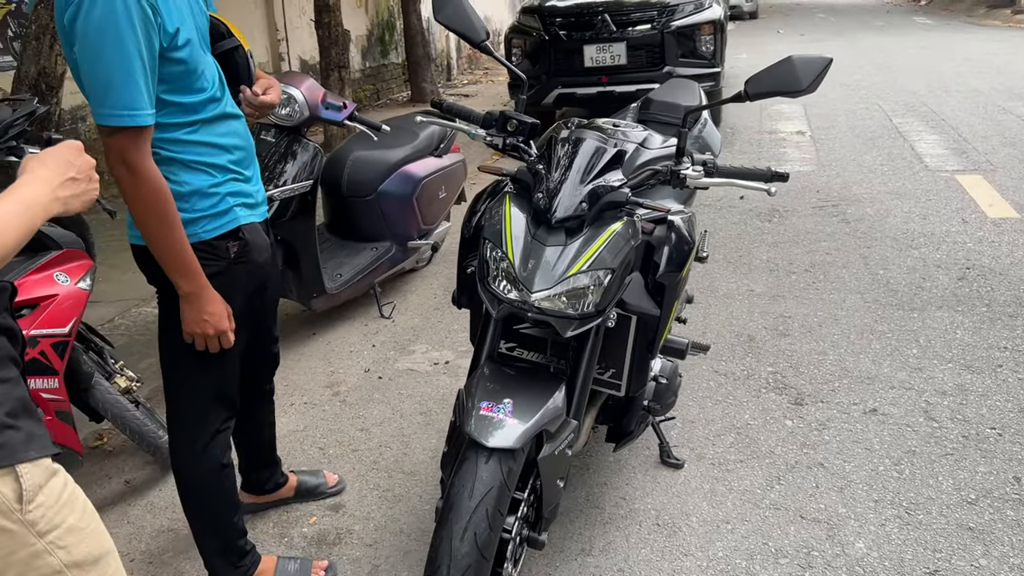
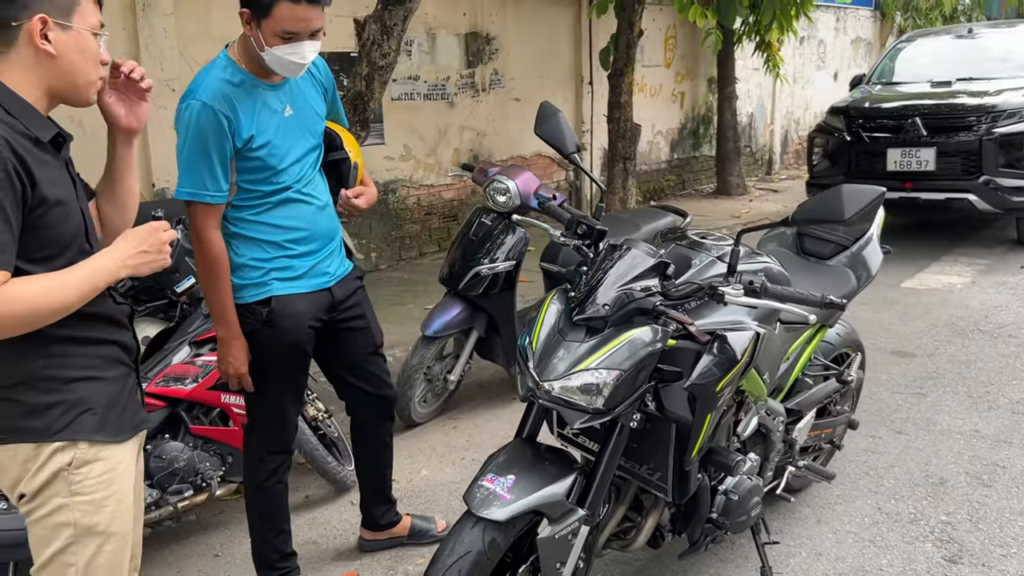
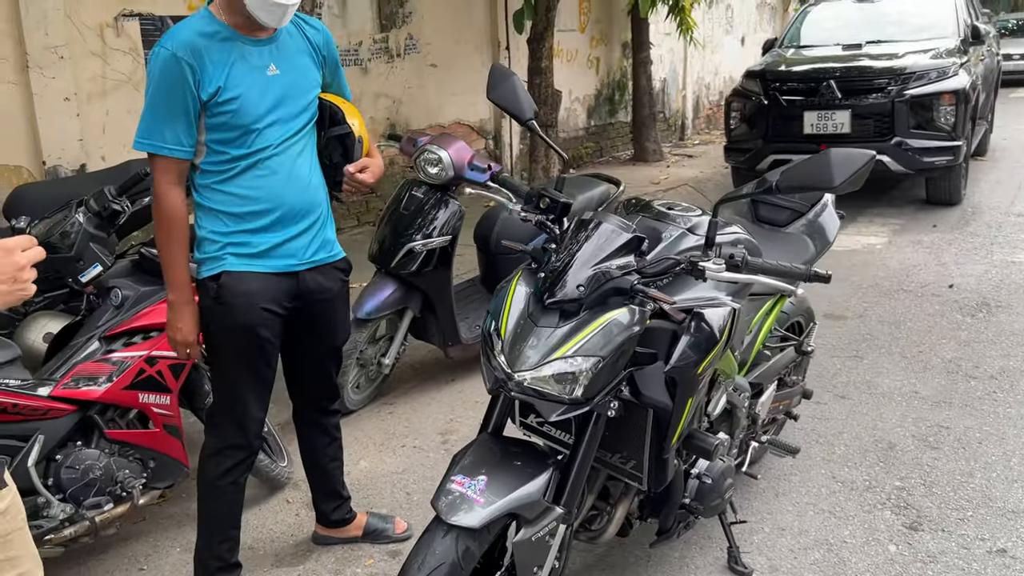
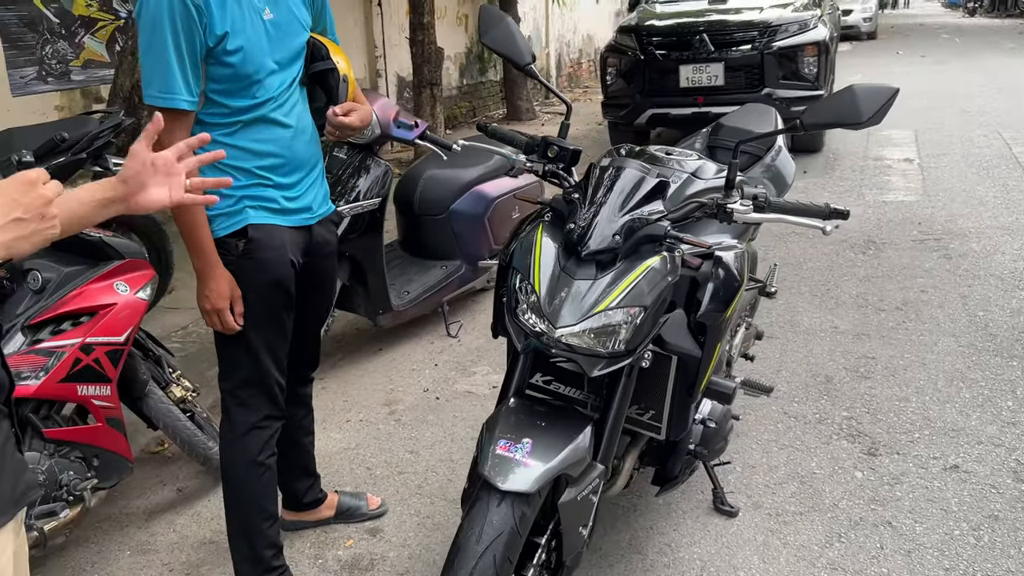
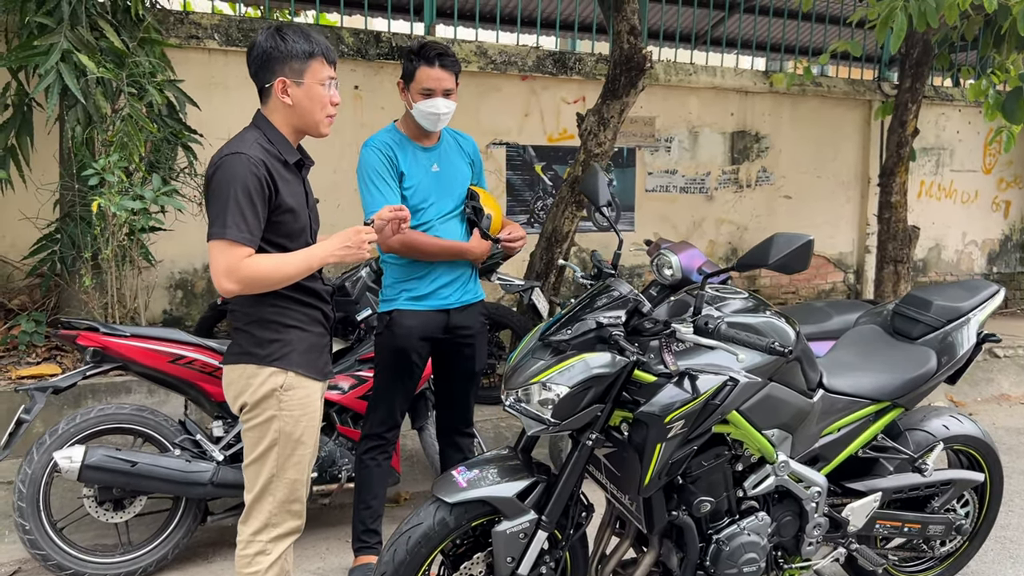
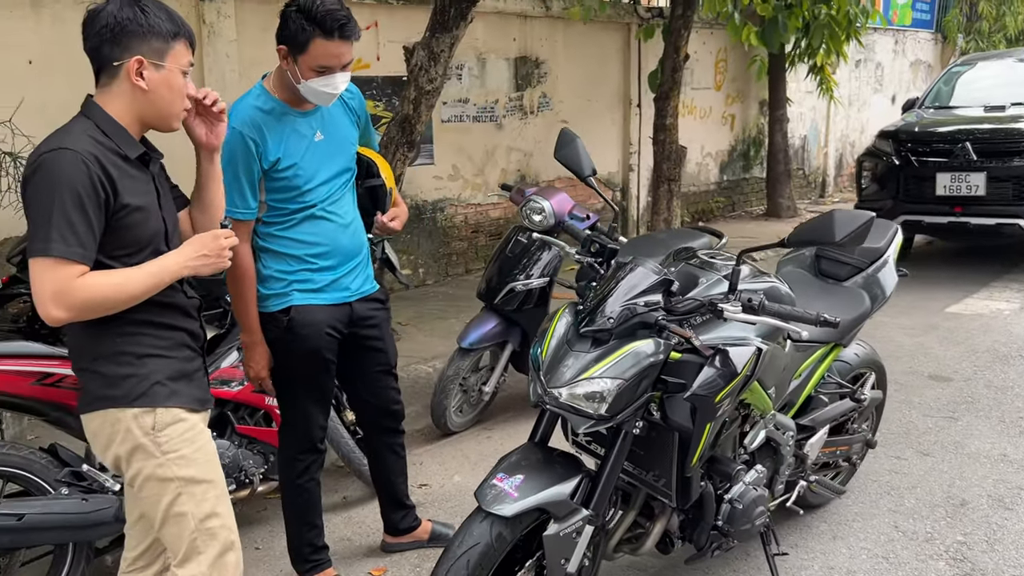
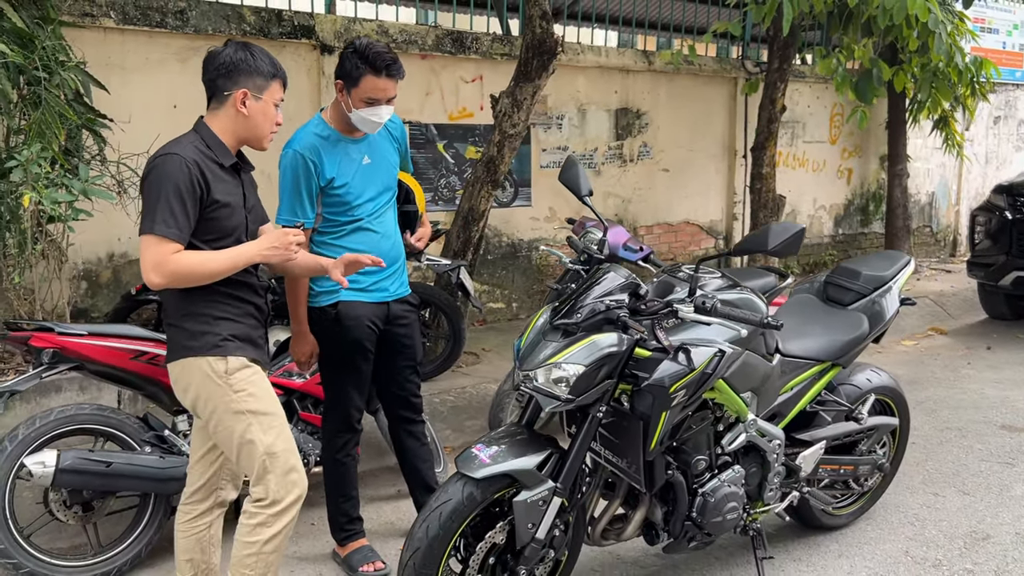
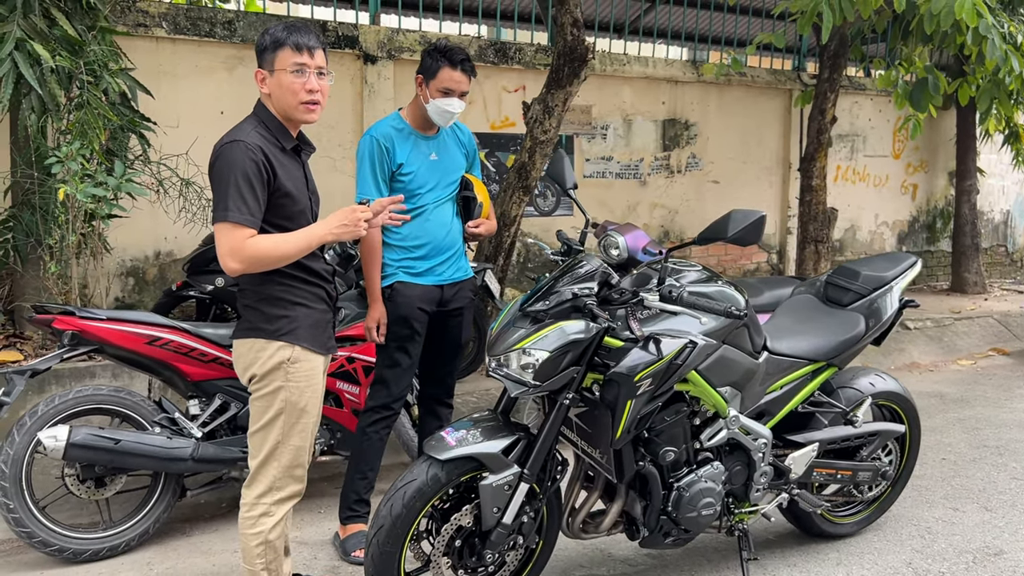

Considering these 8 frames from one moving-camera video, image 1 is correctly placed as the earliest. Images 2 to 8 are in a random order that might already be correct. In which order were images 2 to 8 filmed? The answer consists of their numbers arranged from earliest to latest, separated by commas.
4, 3, 2, 6, 7, 8, 5
